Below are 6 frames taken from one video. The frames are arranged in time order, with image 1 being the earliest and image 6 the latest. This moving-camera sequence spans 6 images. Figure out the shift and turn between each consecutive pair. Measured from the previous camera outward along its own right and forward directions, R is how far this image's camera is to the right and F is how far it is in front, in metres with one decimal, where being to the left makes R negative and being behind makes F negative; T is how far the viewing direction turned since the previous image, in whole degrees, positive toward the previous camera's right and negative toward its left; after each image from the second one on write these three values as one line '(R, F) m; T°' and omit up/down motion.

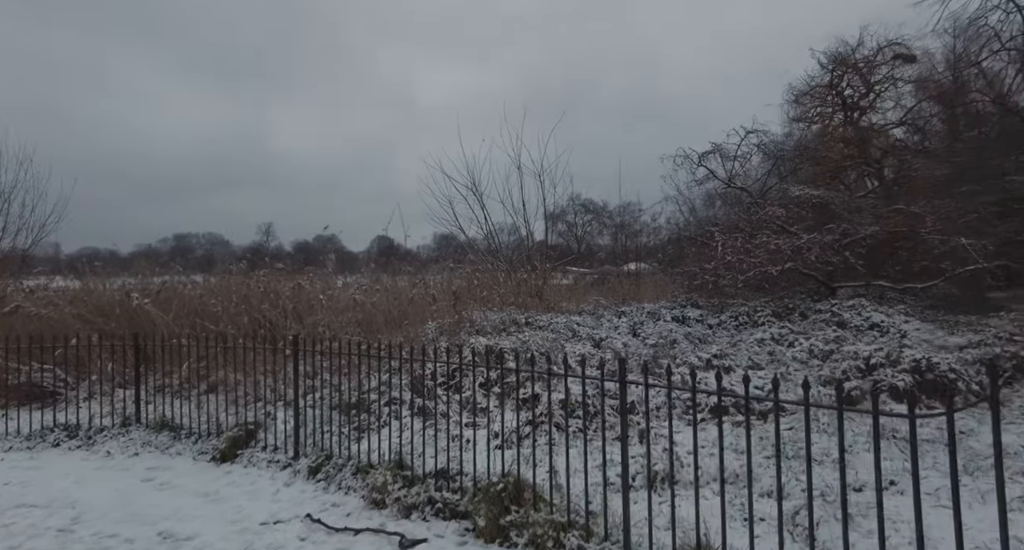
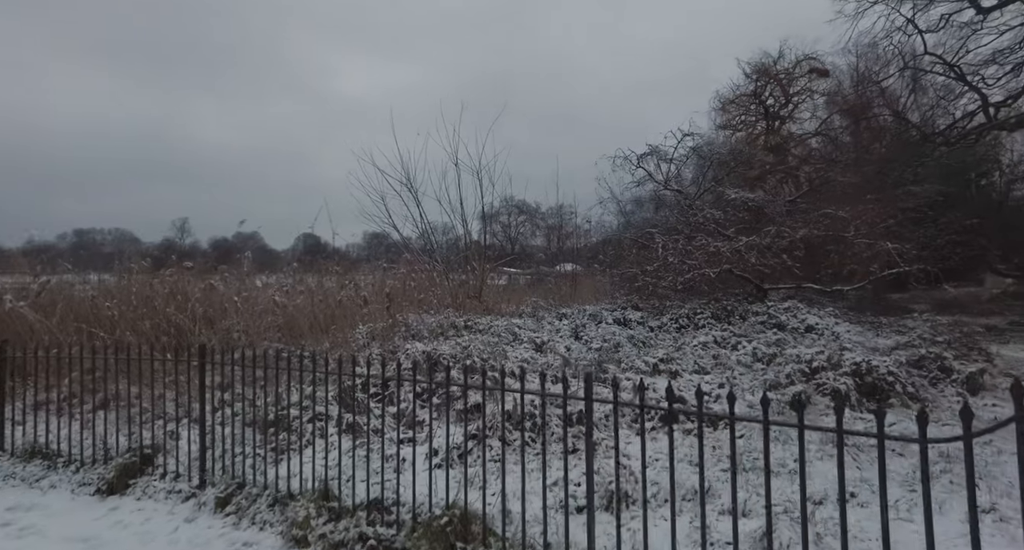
(-0.1, +0.4) m; +7°
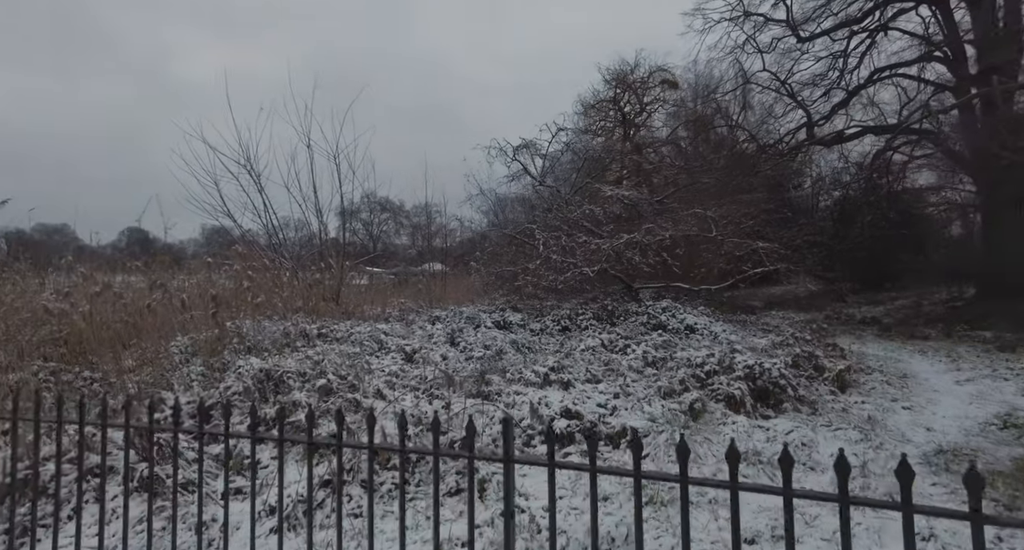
(0.0, +1.0) m; +14°
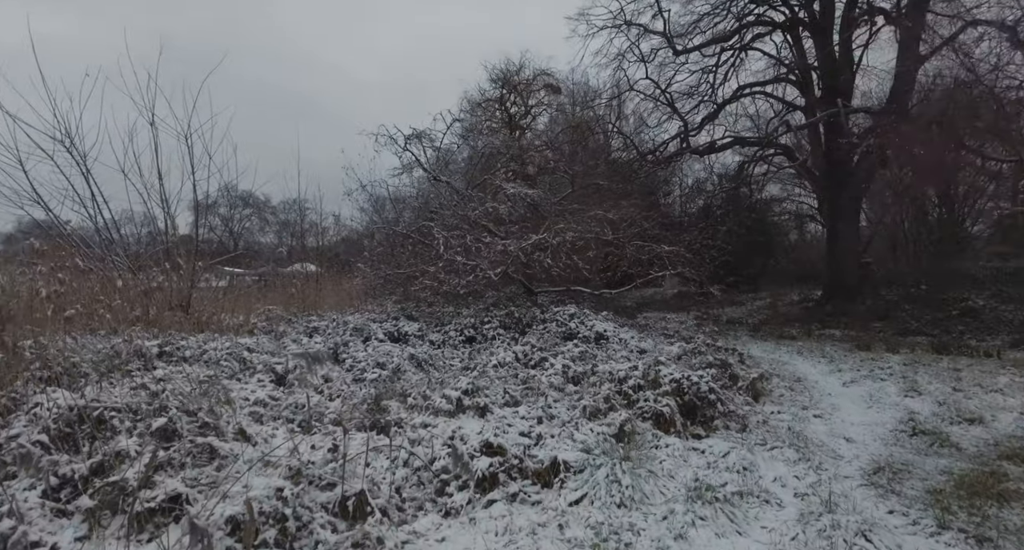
(-0.2, +0.9) m; +13°
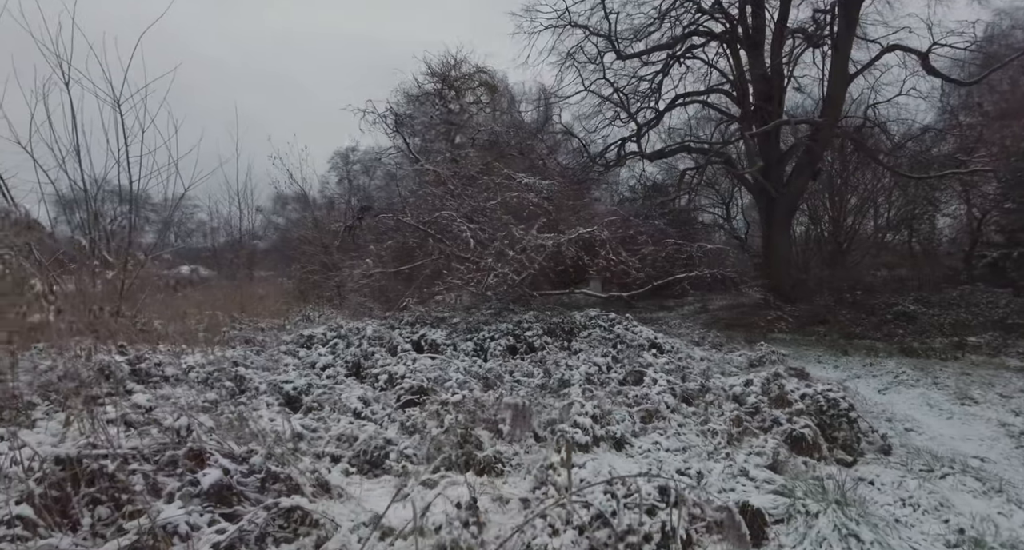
(-1.6, +1.1) m; +10°
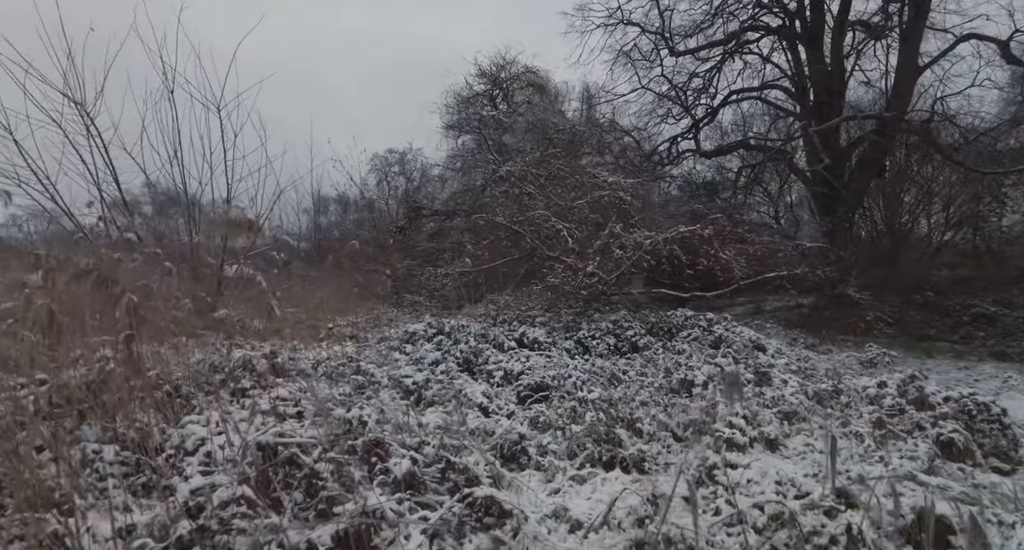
(-0.8, 0.0) m; -4°
